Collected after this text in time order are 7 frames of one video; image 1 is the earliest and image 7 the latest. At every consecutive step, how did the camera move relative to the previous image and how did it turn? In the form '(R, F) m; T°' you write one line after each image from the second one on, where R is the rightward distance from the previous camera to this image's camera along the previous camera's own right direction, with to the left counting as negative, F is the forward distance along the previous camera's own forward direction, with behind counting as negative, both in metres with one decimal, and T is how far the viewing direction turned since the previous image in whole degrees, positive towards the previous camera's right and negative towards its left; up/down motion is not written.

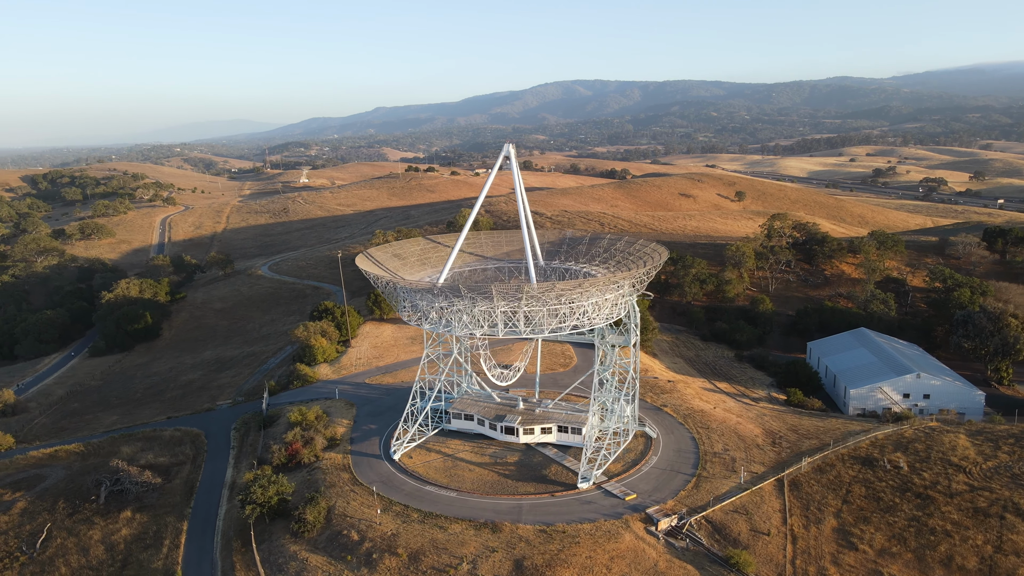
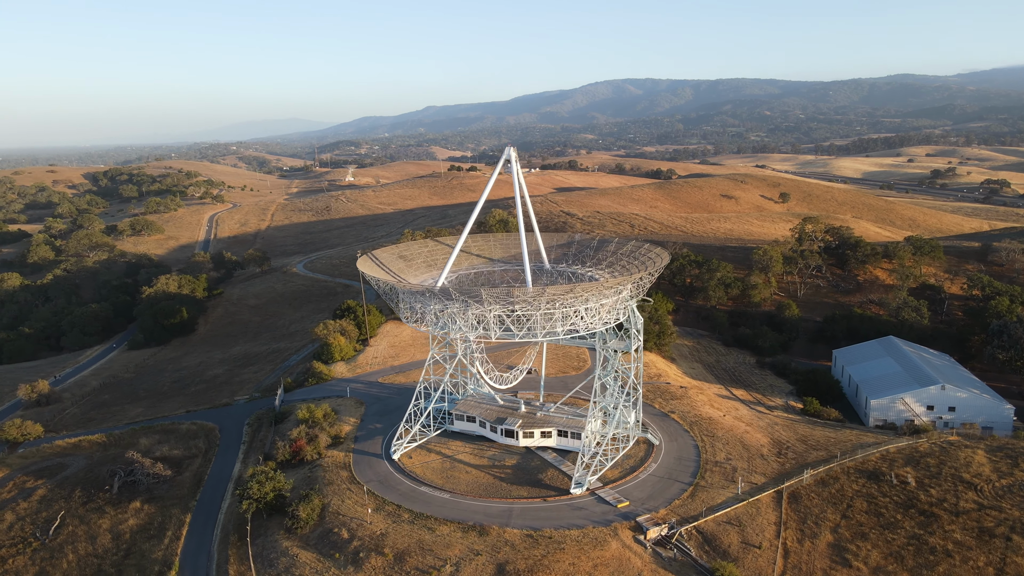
(+1.9, +0.1) m; -4°
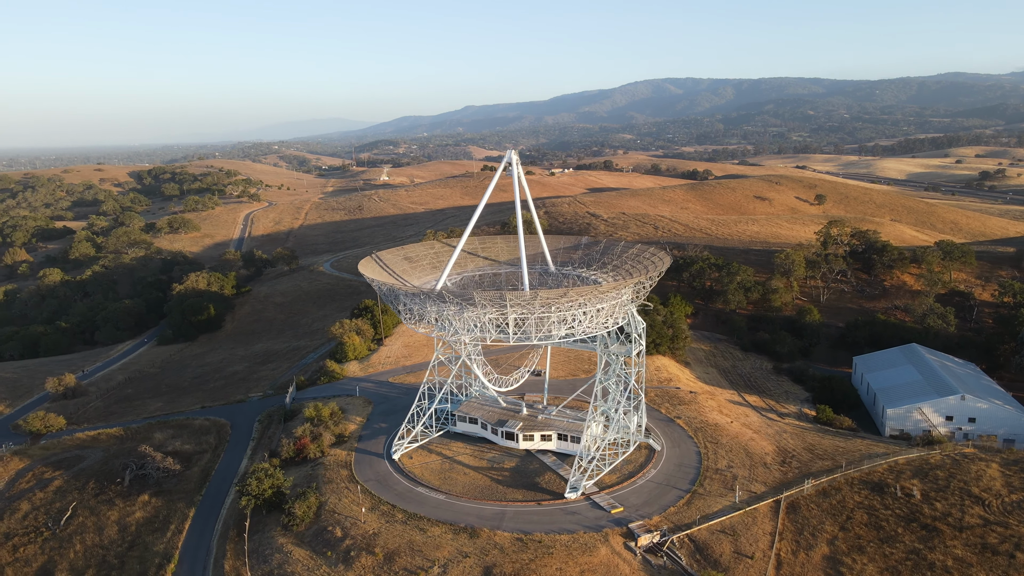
(+1.4, 0.0) m; -3°
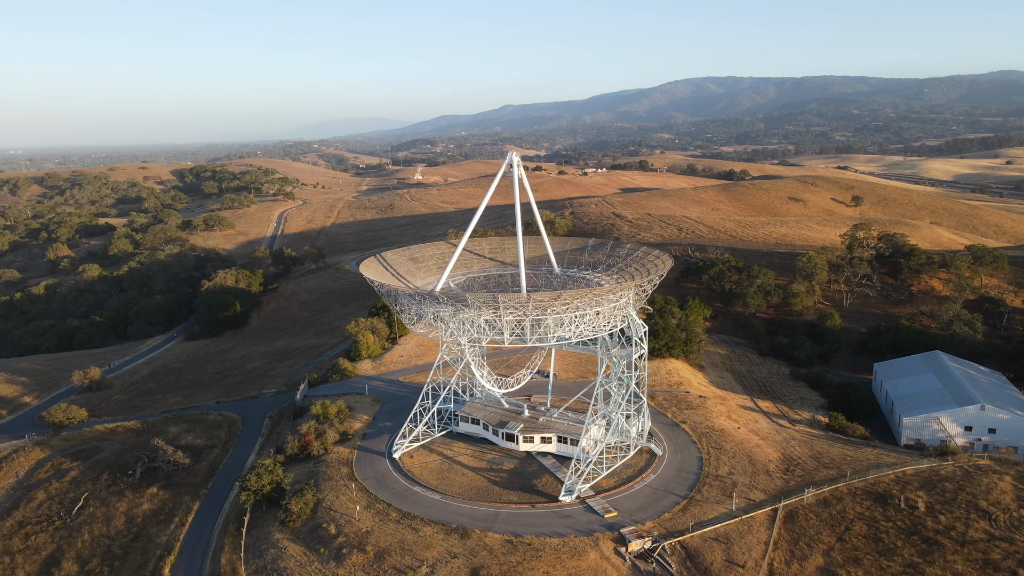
(+1.4, 0.0) m; -3°
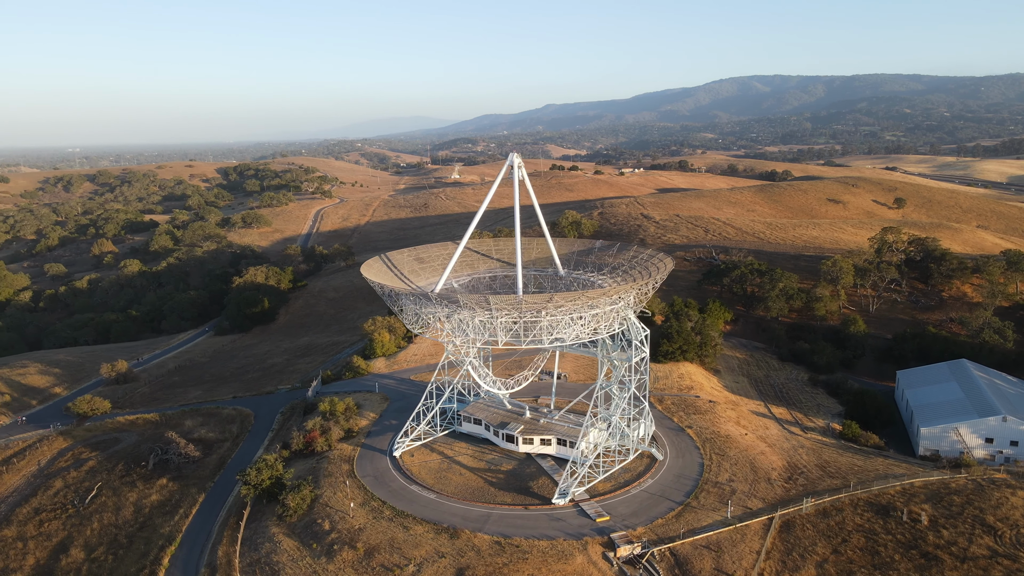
(+1.6, 0.0) m; -3°
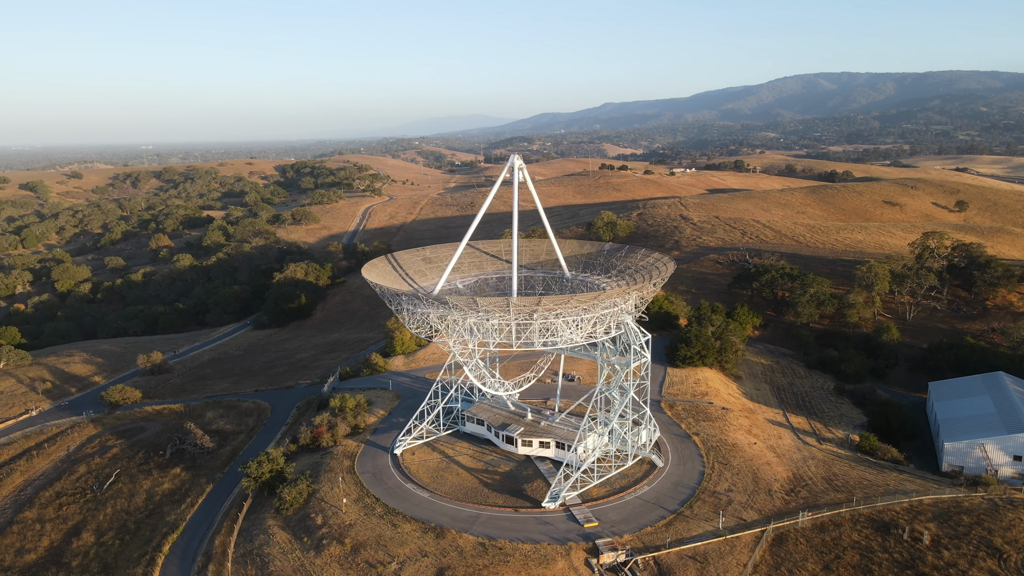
(+2.2, +0.1) m; -4°
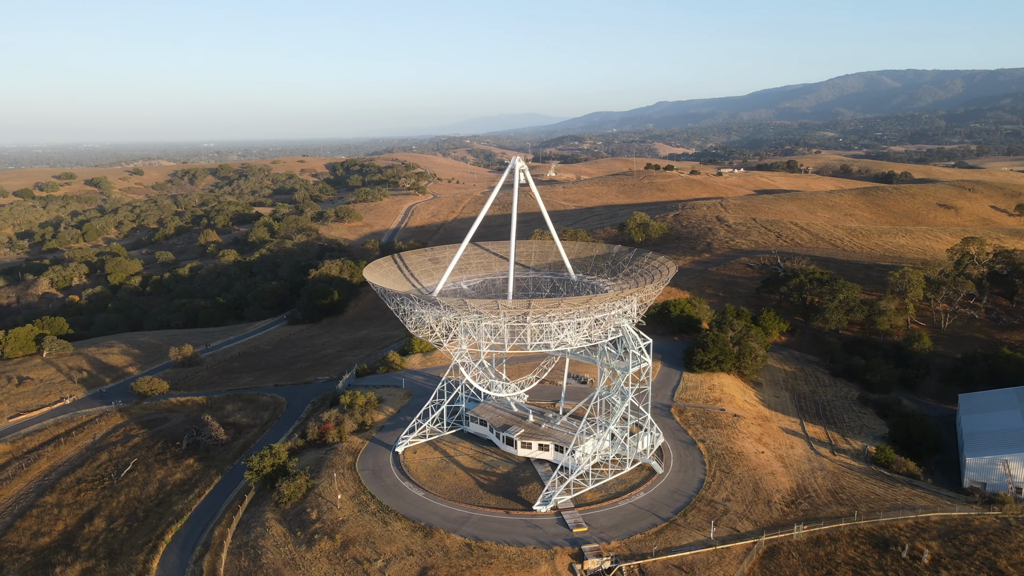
(+2.0, +0.1) m; -4°
